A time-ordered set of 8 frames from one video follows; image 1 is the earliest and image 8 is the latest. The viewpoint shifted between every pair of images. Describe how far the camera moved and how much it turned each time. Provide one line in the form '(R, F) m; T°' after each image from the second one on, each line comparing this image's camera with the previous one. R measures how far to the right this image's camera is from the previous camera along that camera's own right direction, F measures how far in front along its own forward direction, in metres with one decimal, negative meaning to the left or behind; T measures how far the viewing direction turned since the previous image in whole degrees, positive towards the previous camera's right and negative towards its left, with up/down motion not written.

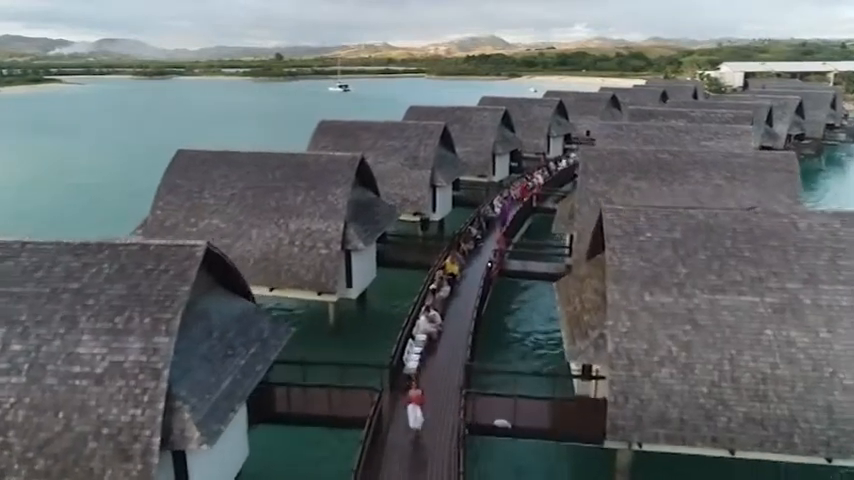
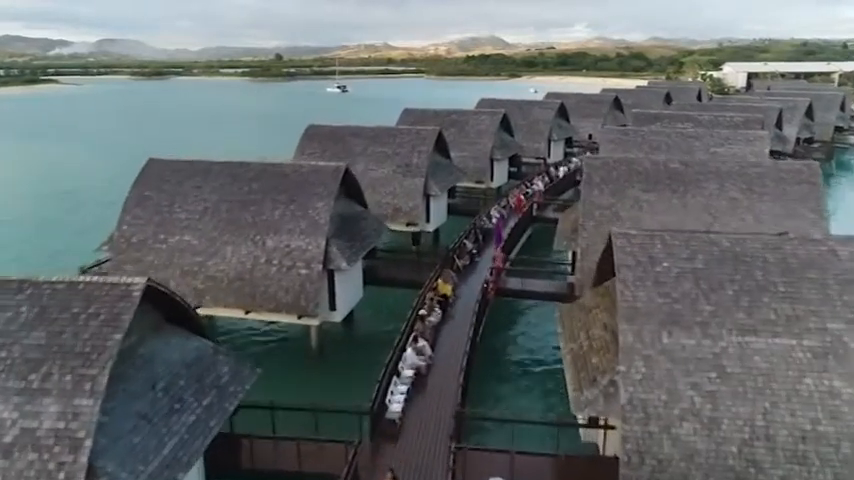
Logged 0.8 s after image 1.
(+0.3, +2.0) m; 0°
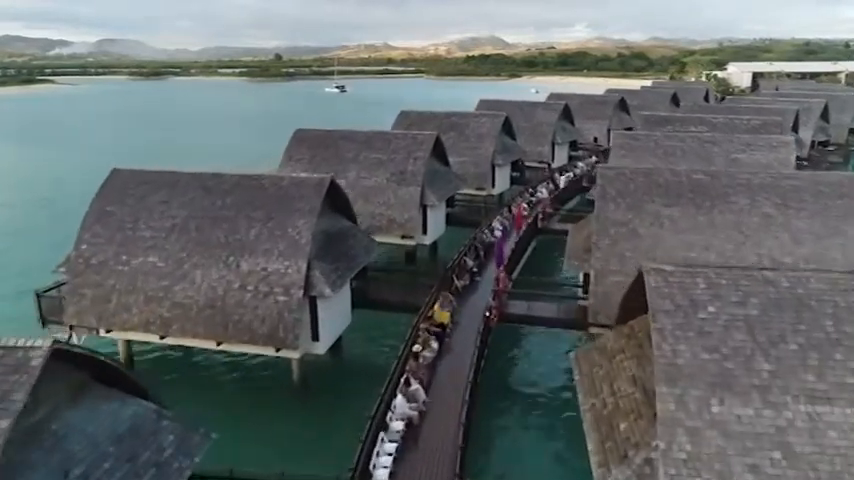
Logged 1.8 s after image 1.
(+0.2, +2.4) m; 0°
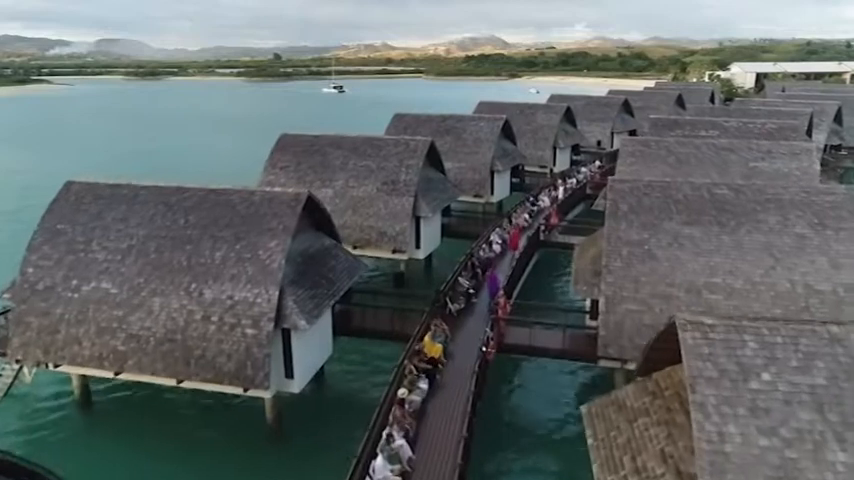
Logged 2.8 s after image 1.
(+0.3, +2.2) m; 0°
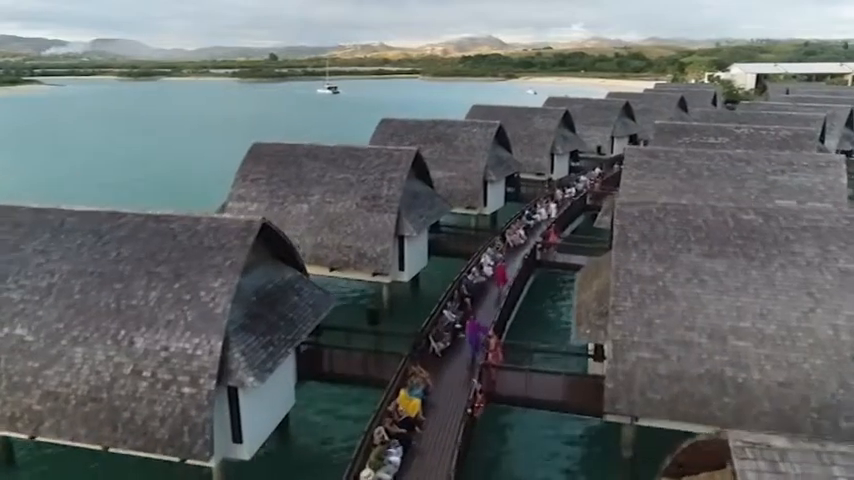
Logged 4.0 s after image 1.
(+0.5, +2.7) m; 0°
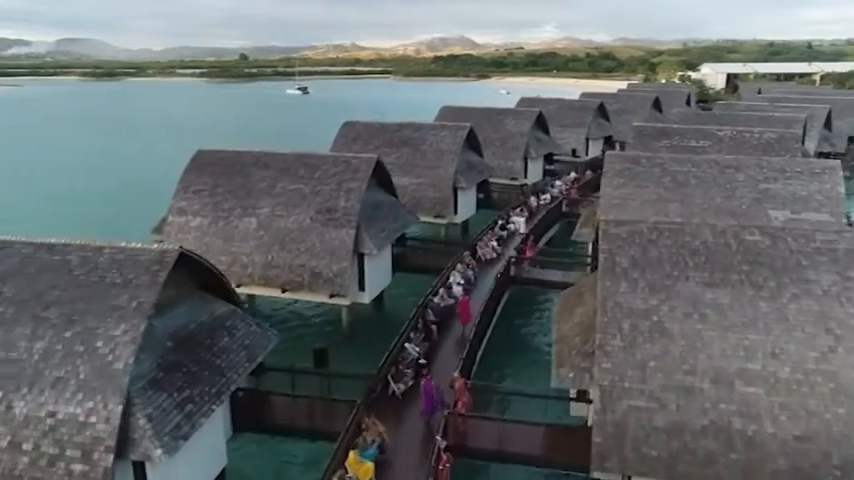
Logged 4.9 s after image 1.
(+0.5, +2.5) m; +2°
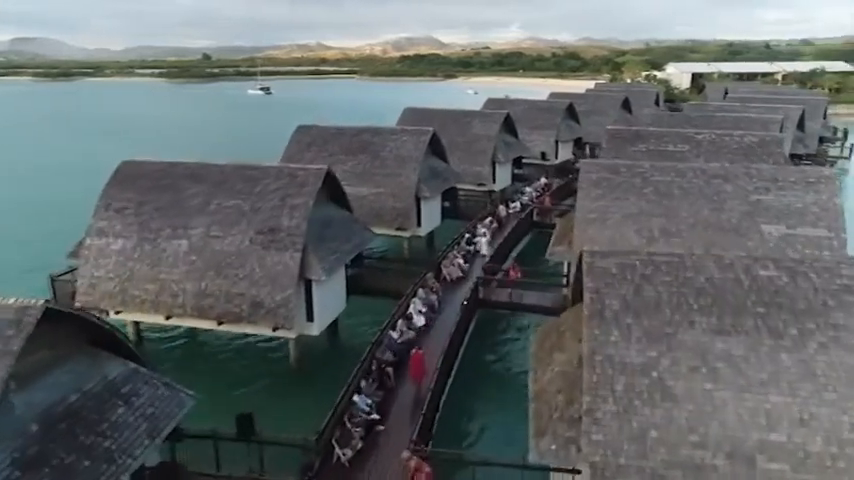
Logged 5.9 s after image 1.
(+0.4, +2.7) m; +3°
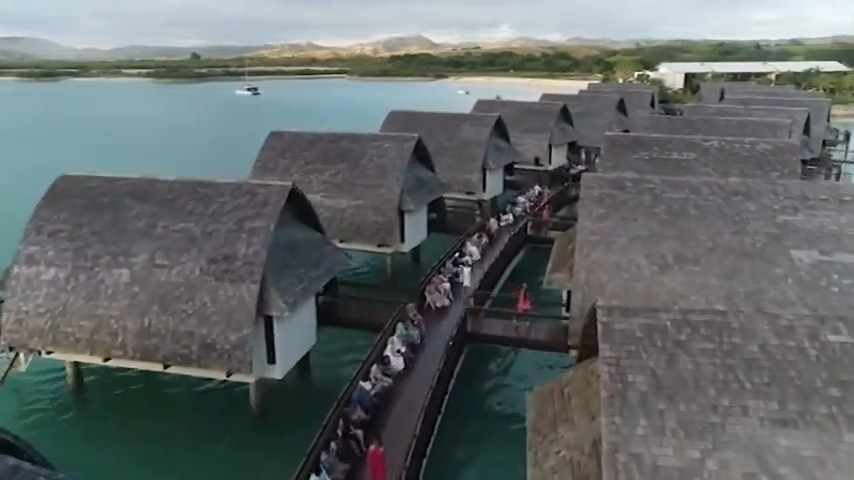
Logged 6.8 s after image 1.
(+0.3, +2.7) m; +1°
